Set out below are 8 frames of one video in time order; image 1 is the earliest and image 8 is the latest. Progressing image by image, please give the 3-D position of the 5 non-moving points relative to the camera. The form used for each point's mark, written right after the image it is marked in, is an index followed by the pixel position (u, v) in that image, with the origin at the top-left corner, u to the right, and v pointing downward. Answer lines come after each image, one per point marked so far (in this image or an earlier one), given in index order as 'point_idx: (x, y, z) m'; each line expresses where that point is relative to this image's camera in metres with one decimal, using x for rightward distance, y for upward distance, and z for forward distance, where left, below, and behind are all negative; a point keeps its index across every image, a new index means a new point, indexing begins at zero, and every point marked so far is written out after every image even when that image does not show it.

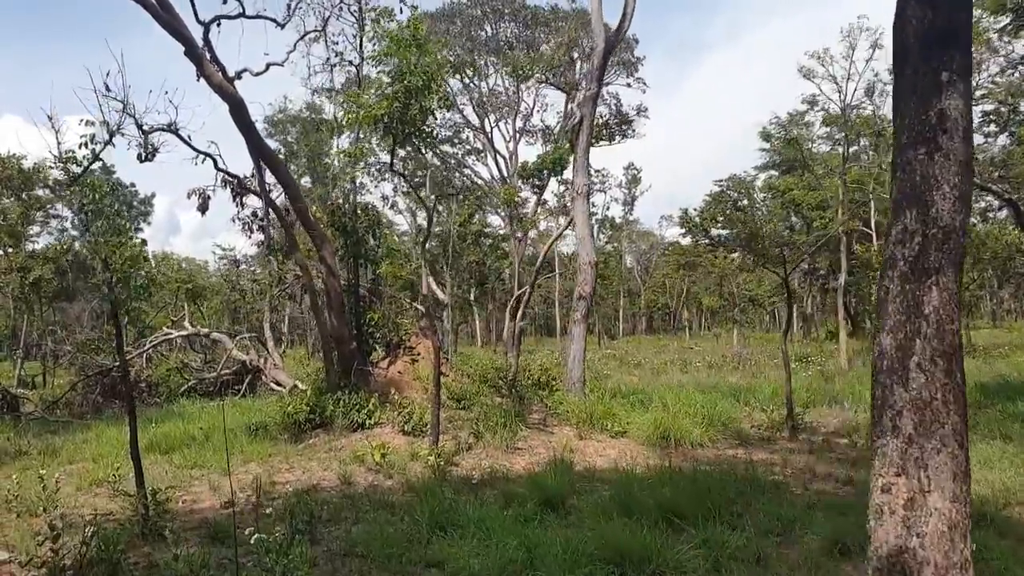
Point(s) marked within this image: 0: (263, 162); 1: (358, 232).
0: (-2.3, +1.2, +8.8) m
1: (-1.7, +0.6, +10.1) m
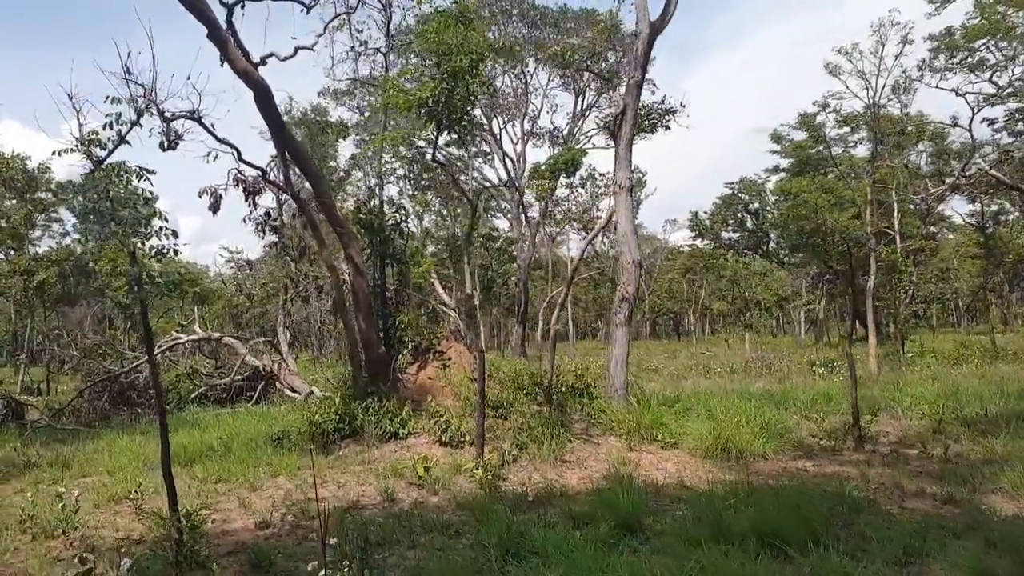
0: (-2.0, +1.2, +8.3) m
1: (-1.3, +0.6, +9.6) m
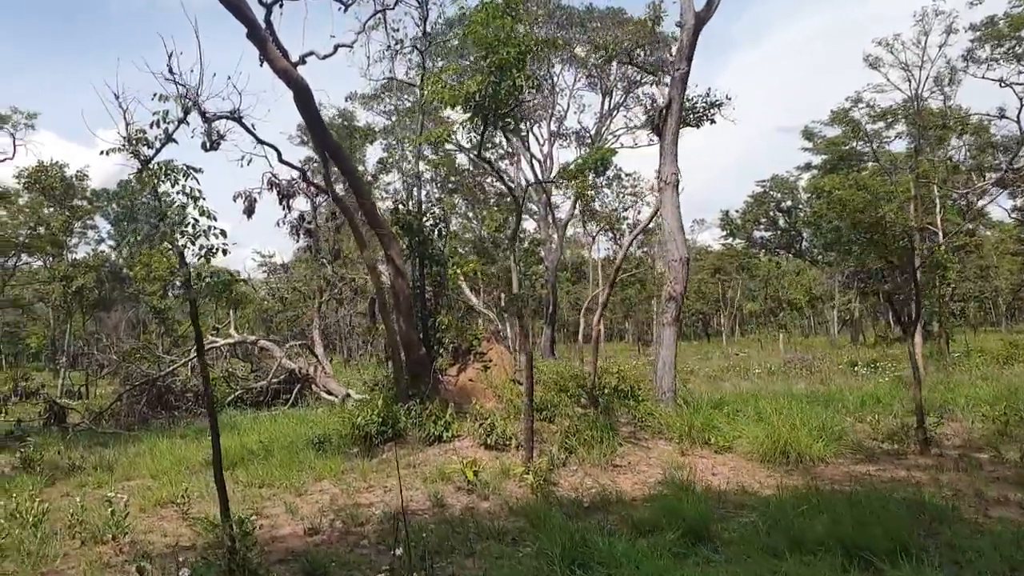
0: (-1.6, +1.2, +8.1) m
1: (-0.9, +0.6, +9.5) m
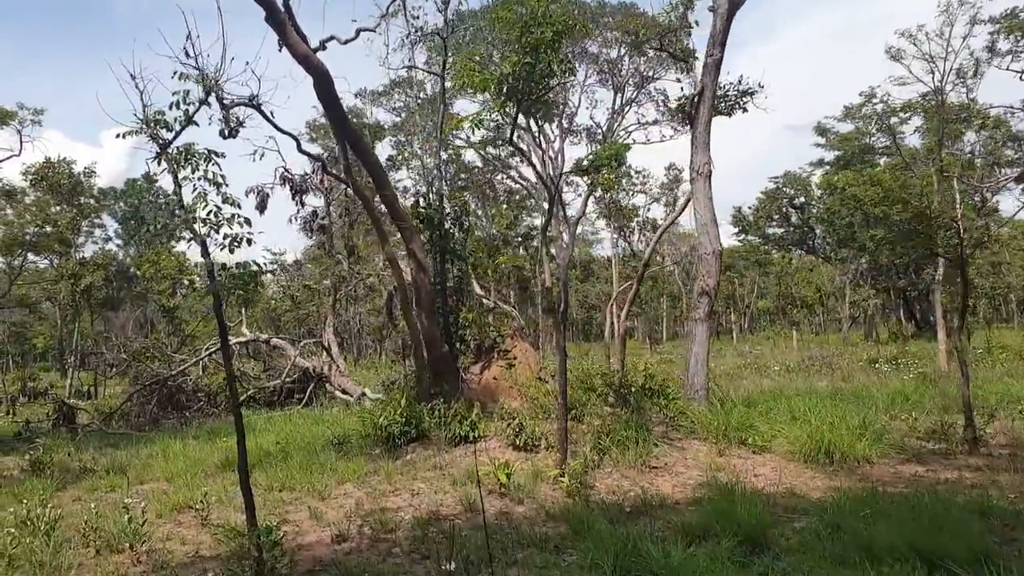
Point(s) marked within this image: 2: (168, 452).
0: (-1.4, +1.2, +7.8) m
1: (-0.7, +0.6, +9.2) m
2: (-3.7, -1.7, +9.9) m
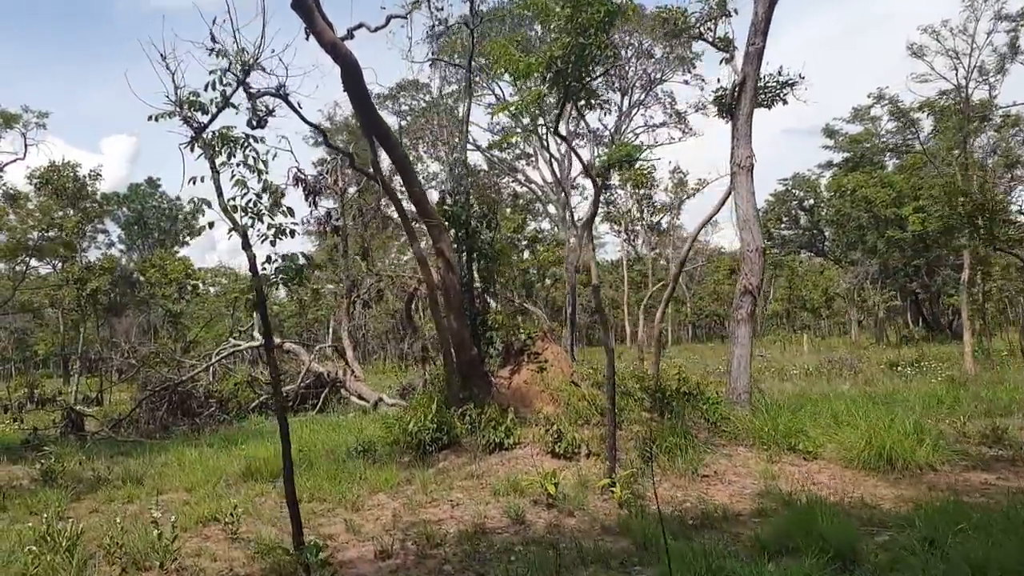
0: (-1.1, +1.2, +7.5) m
1: (-0.4, +0.6, +8.8) m
2: (-3.4, -1.8, +9.5) m
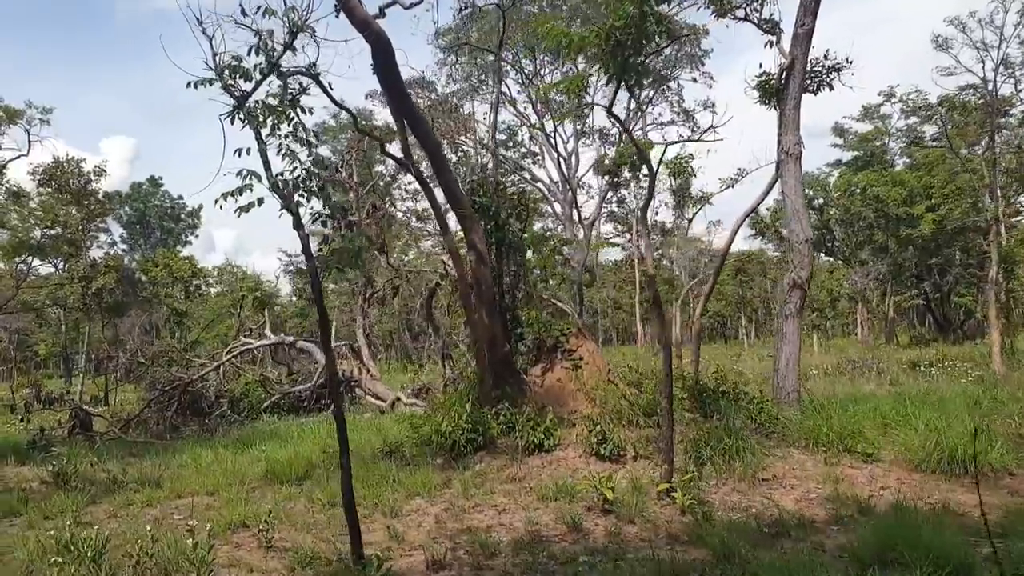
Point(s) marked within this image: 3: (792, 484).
0: (-0.8, +1.3, +7.1) m
1: (-0.1, +0.7, +8.5) m
2: (-3.1, -1.7, +9.1) m
3: (+1.7, -1.2, +5.7) m
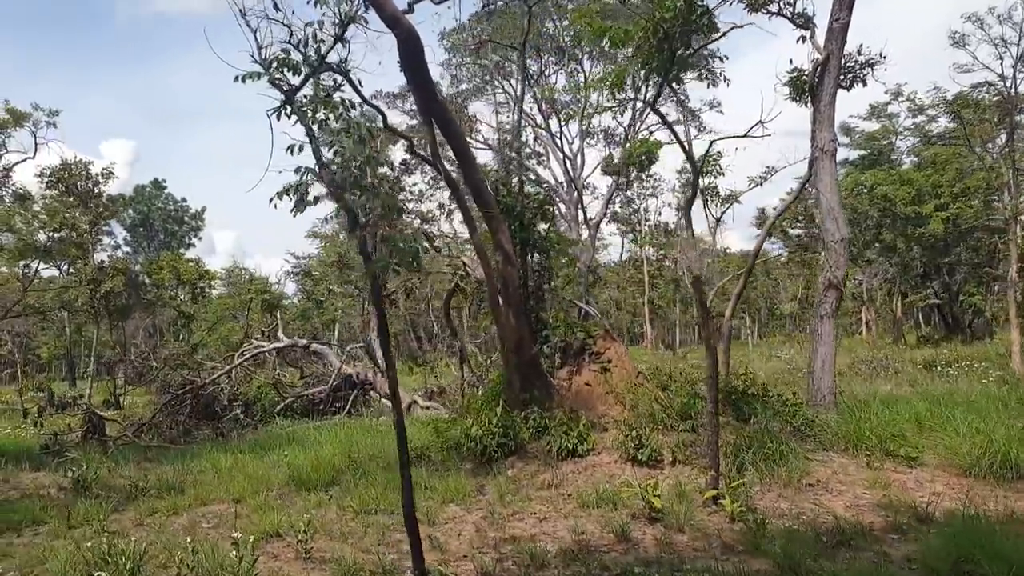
0: (-0.6, +1.2, +7.0) m
1: (+0.1, +0.7, +8.3) m
2: (-2.8, -1.7, +9.0) m
3: (+2.0, -1.2, +5.6) m
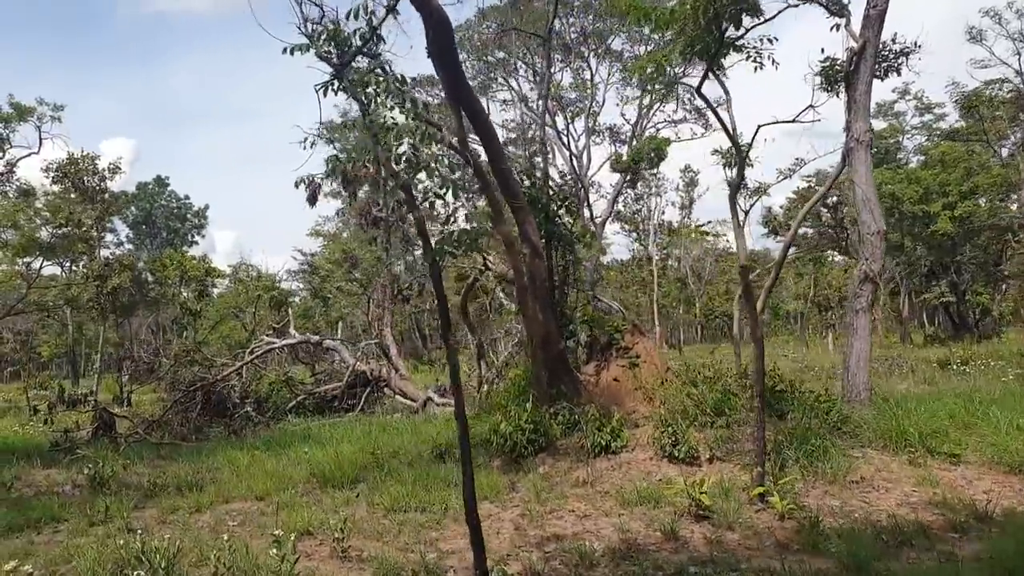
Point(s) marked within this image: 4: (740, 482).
0: (-0.4, +1.3, +6.8) m
1: (+0.4, +0.7, +8.1) m
2: (-2.6, -1.7, +8.8) m
3: (+2.2, -1.2, +5.4) m
4: (+1.3, -1.1, +5.4) m
